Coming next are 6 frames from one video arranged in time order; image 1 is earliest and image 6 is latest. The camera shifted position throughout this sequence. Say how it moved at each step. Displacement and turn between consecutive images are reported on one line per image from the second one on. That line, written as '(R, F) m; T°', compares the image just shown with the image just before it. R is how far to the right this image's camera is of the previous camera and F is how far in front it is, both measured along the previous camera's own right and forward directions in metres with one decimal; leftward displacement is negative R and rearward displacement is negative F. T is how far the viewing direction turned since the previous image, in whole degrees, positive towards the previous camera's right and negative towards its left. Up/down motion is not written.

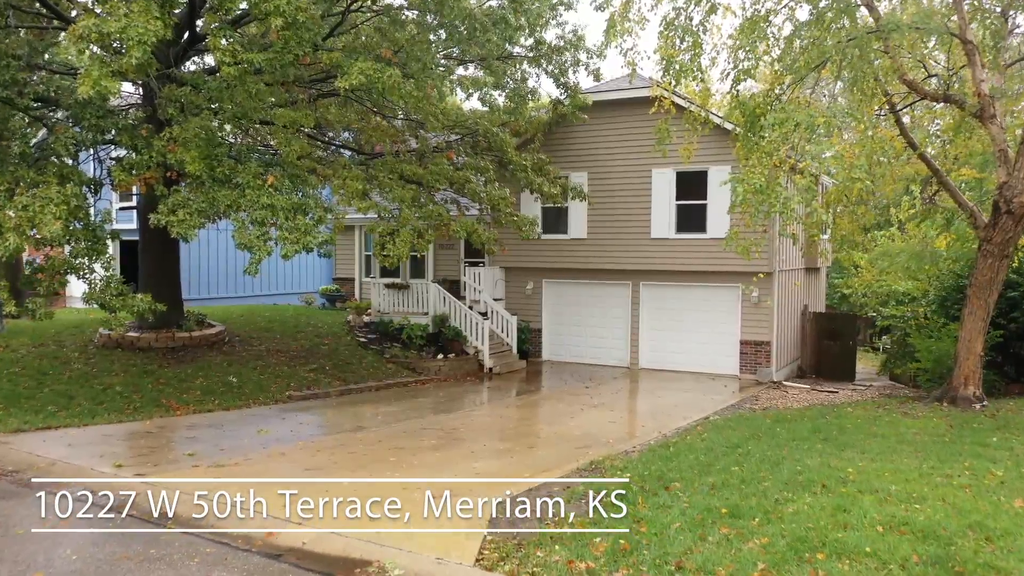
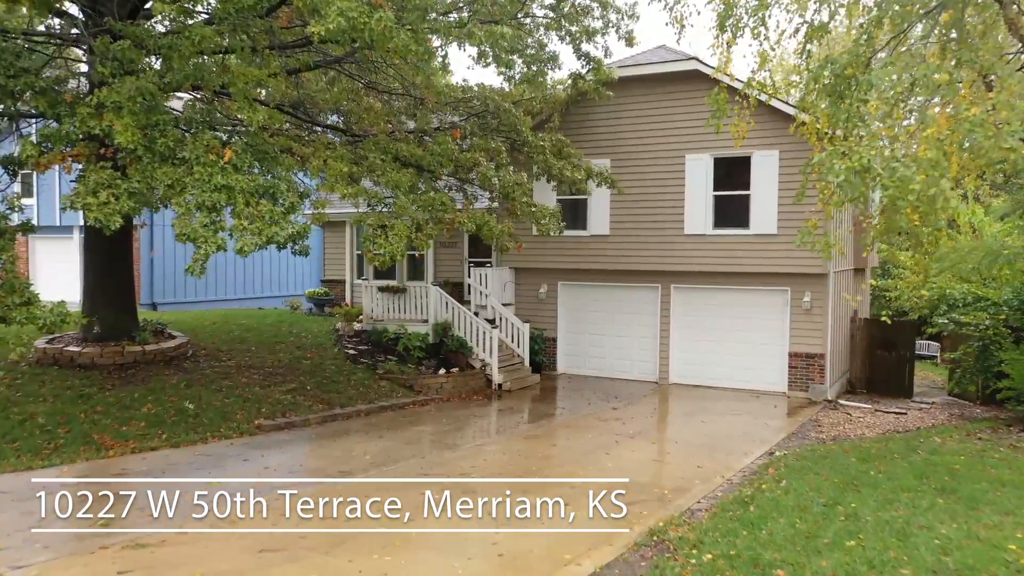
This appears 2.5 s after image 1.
(-0.3, +2.3) m; 0°
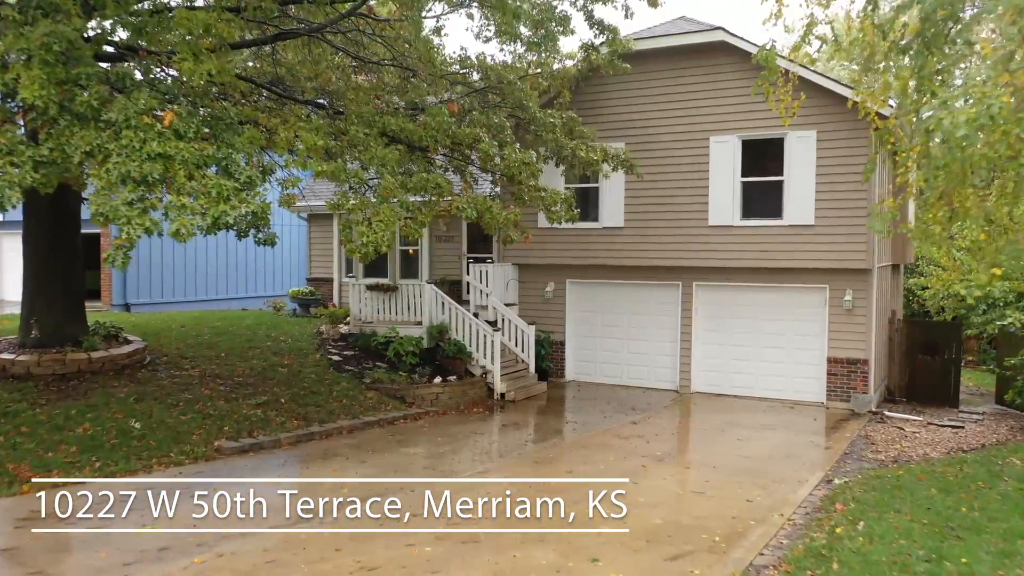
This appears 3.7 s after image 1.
(-0.1, +1.6) m; 0°
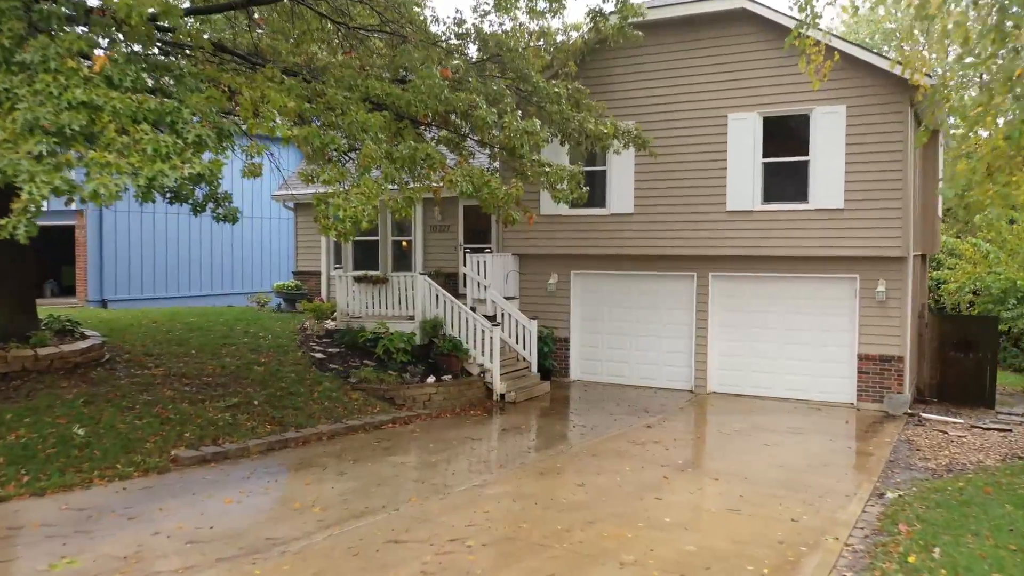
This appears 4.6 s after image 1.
(0.0, +1.1) m; 0°
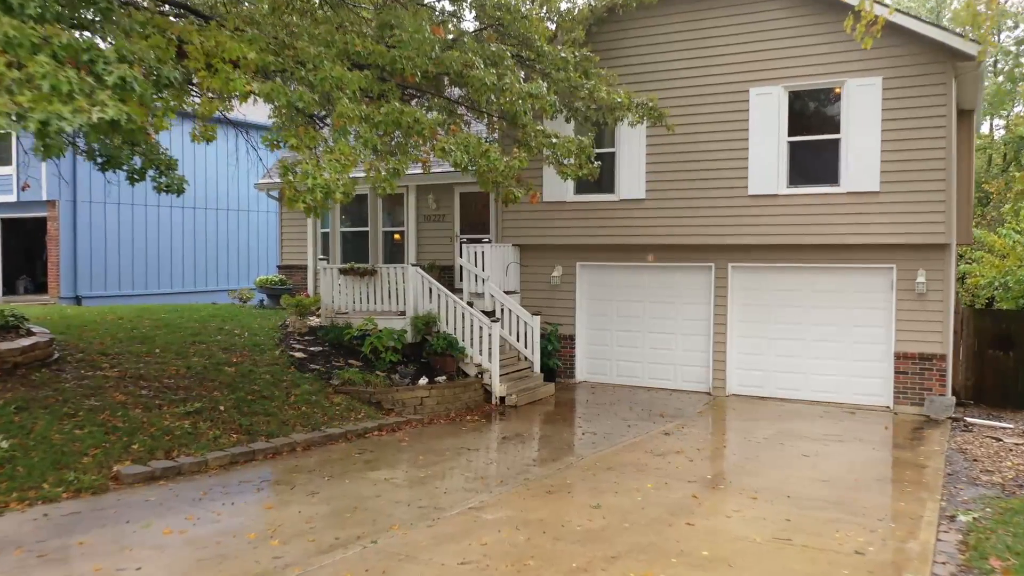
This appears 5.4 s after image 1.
(0.0, +1.1) m; 0°
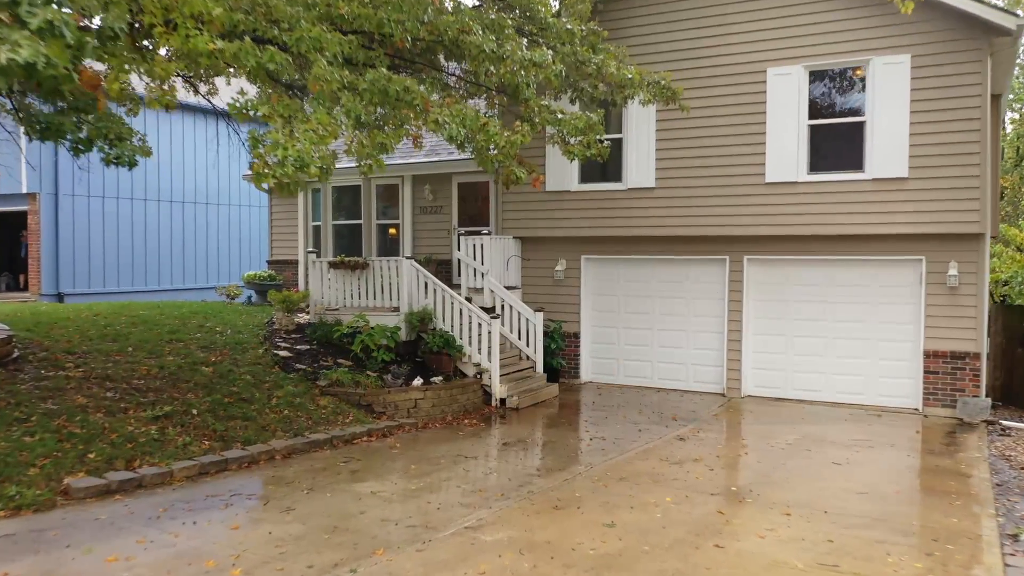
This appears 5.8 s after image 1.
(0.0, +0.7) m; 0°
